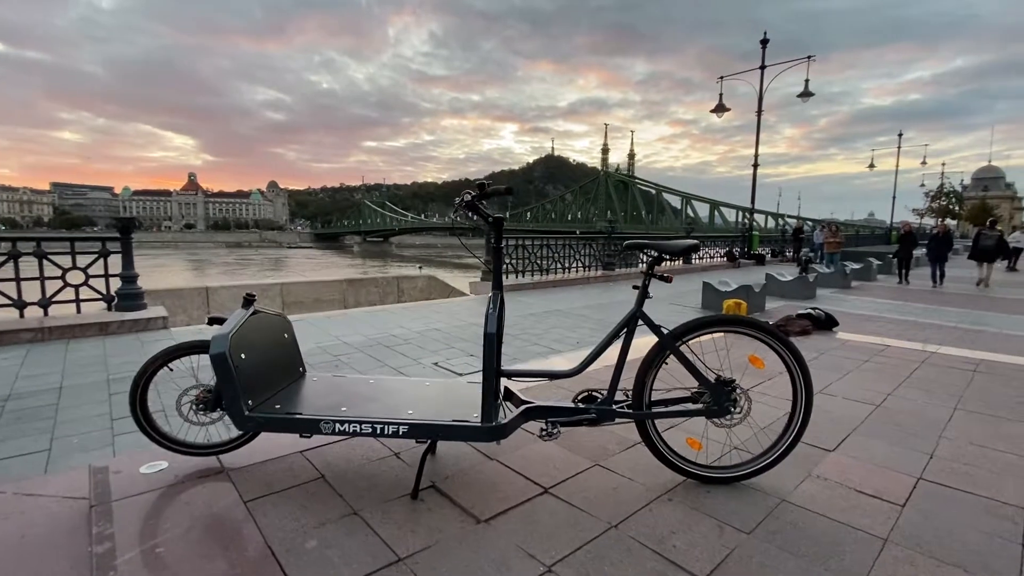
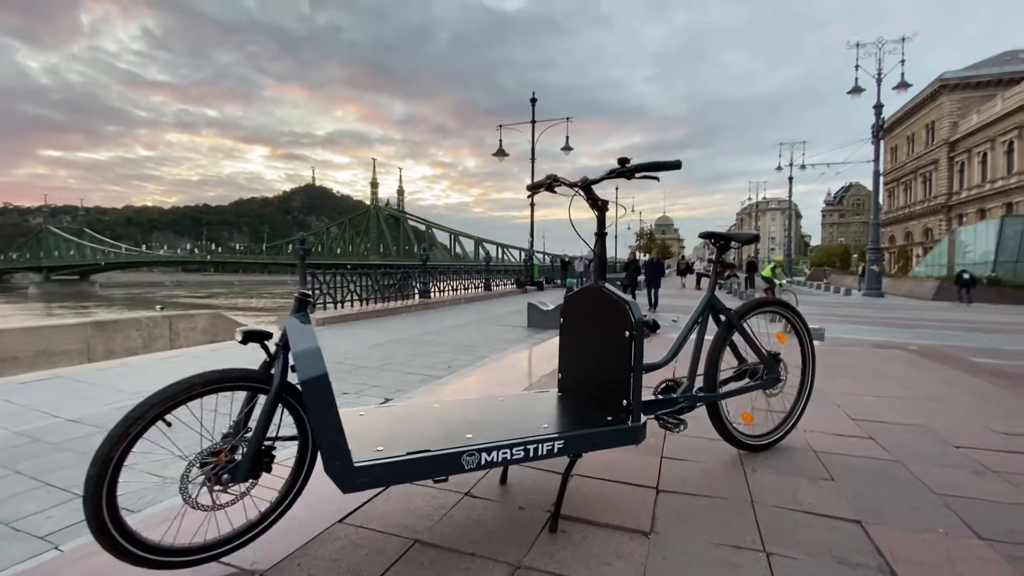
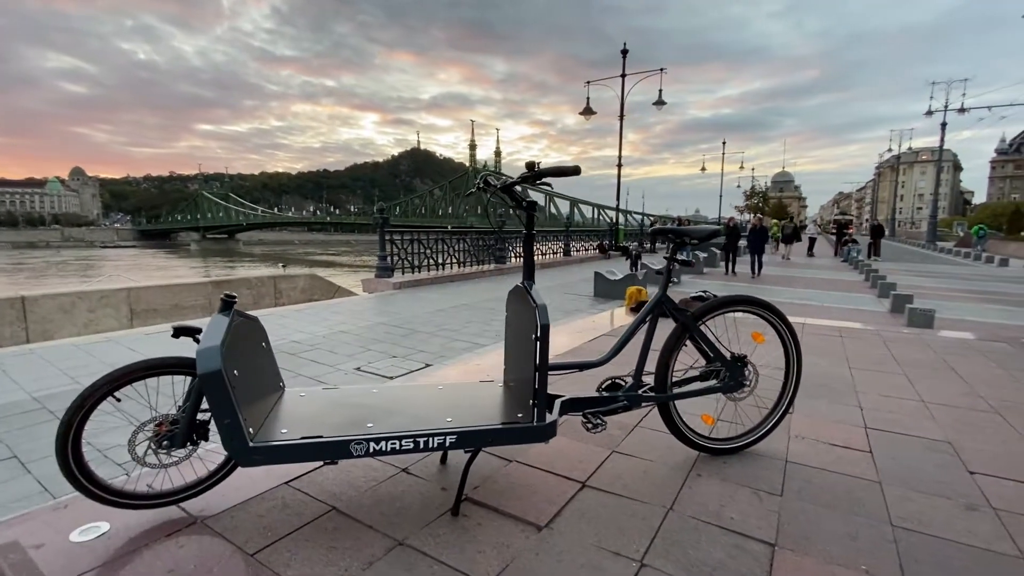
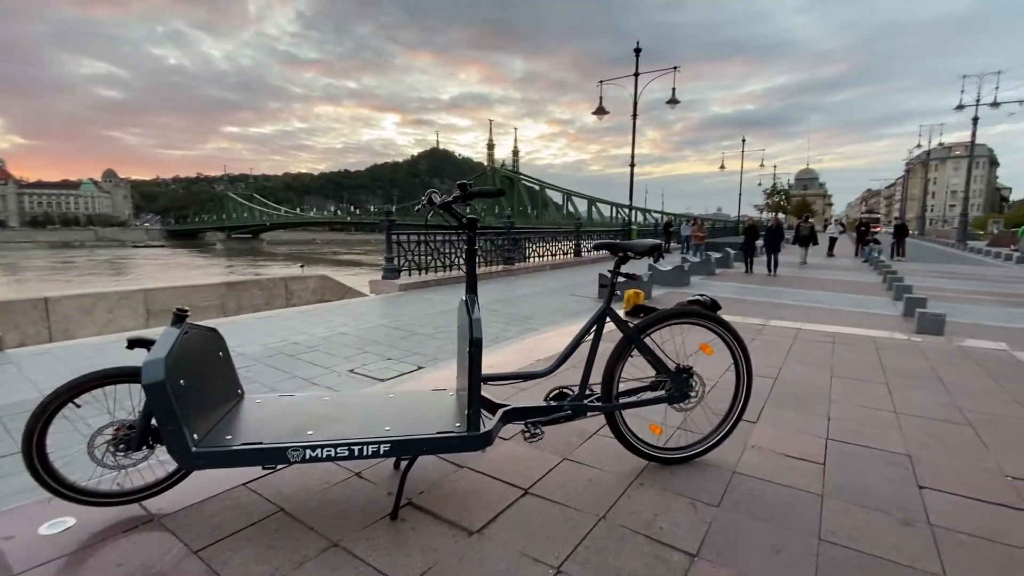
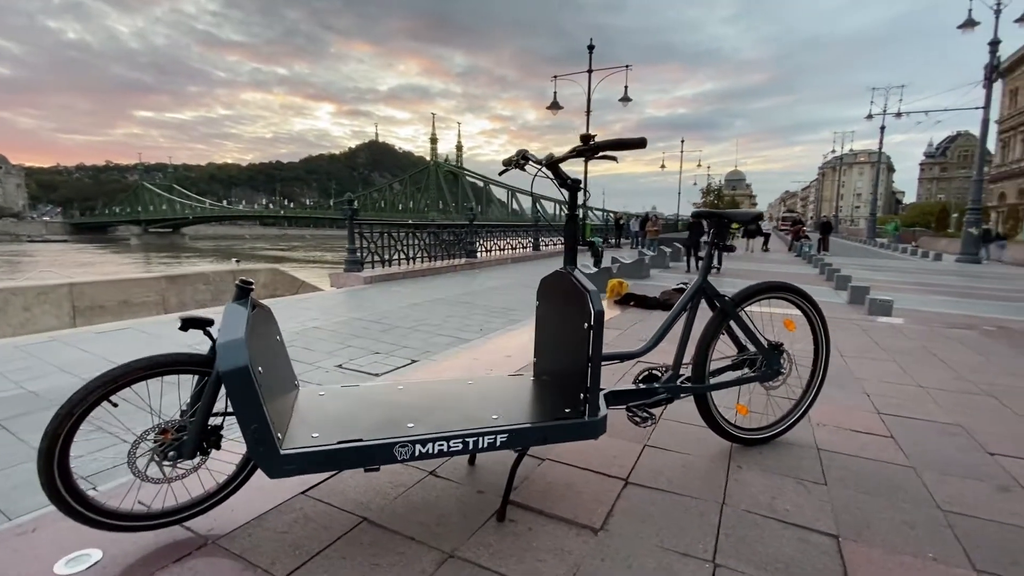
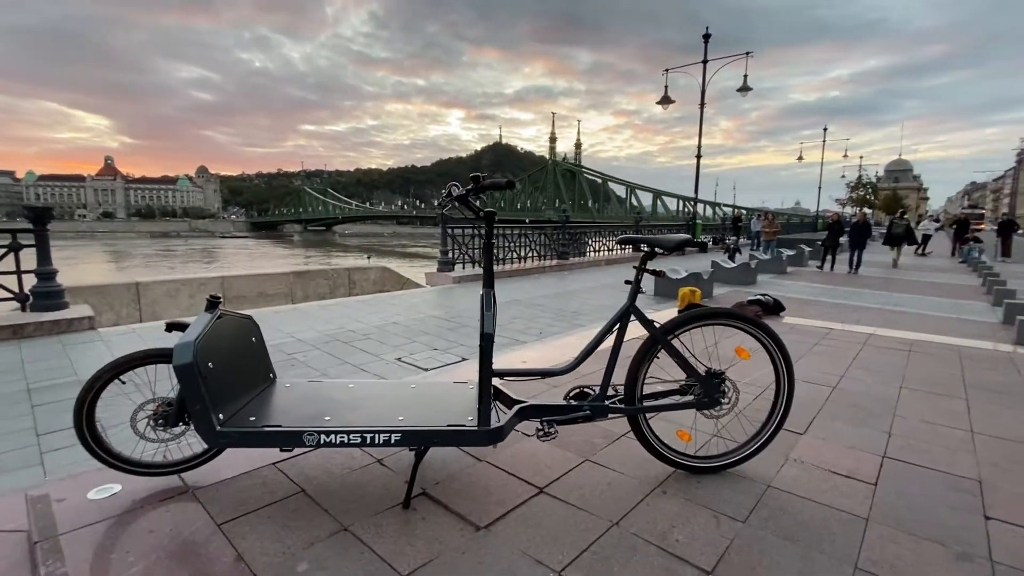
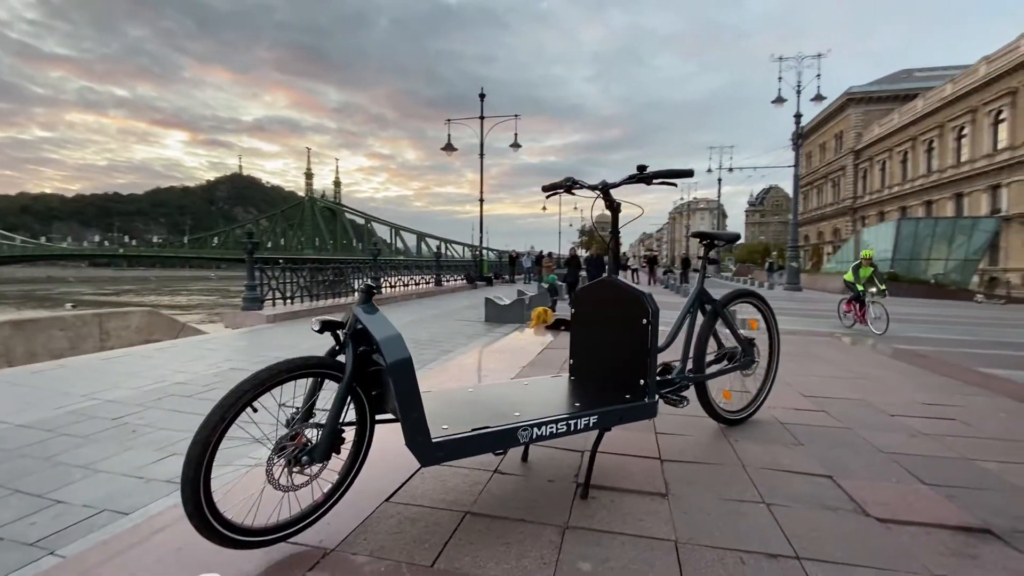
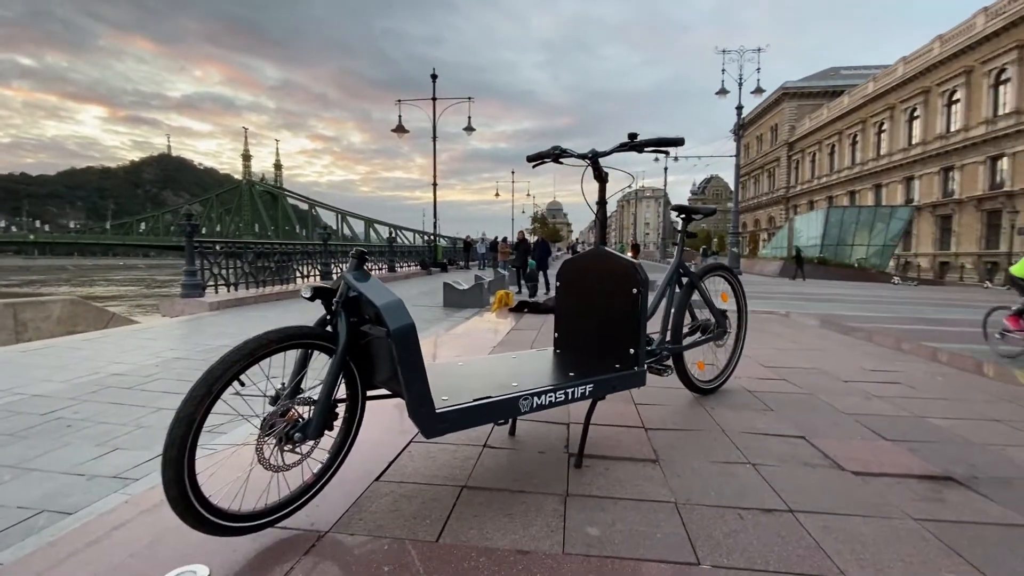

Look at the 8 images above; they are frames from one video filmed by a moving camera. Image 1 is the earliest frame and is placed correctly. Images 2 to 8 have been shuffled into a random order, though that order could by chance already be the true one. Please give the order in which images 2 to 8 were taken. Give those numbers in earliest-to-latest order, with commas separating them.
6, 4, 3, 5, 2, 7, 8
